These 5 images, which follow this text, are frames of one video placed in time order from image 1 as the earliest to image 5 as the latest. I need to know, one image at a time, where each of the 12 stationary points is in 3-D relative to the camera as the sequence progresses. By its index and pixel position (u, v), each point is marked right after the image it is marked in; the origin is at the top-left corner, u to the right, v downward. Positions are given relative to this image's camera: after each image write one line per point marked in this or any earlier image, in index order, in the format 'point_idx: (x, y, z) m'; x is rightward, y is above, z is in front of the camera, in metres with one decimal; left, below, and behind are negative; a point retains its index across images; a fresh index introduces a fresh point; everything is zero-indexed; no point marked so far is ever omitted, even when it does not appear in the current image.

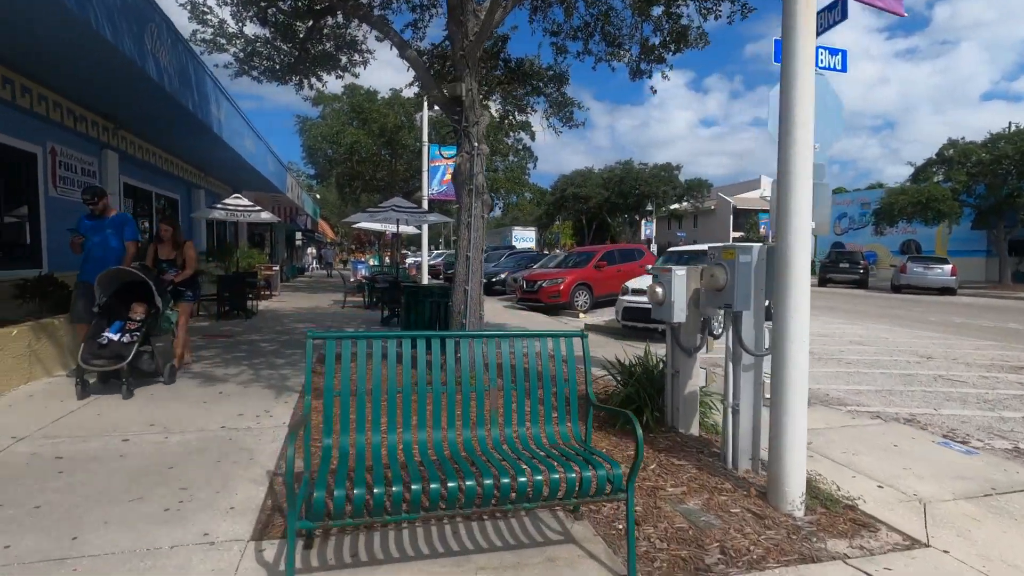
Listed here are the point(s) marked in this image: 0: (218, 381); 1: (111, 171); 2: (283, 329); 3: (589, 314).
0: (-3.6, -1.2, +6.5) m
1: (-7.4, +2.2, +9.9) m
2: (-5.0, -0.9, +11.6) m
3: (+2.5, -0.8, +17.1) m
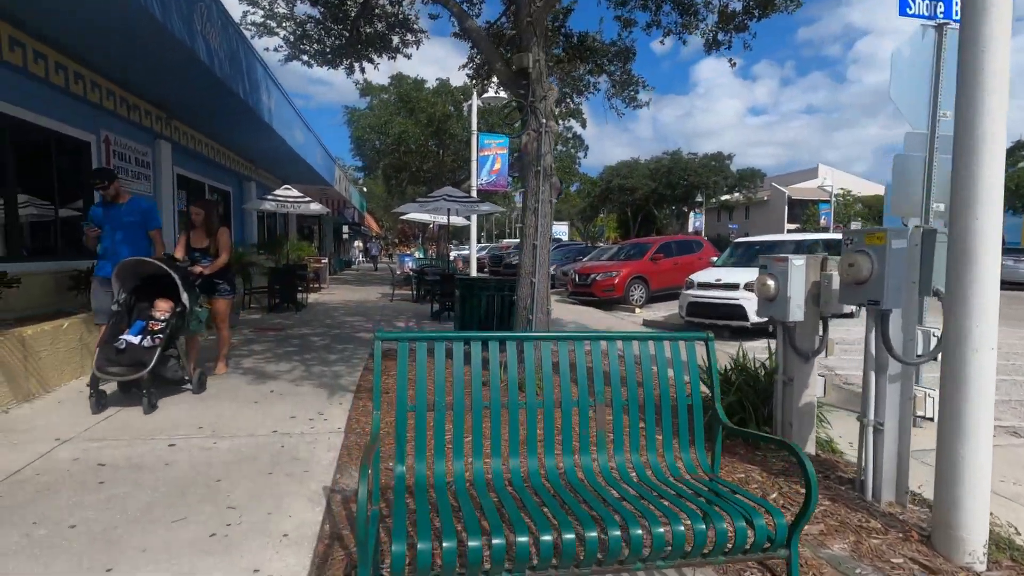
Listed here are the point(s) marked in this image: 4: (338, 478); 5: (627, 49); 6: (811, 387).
0: (-2.8, -1.1, +6.2) m
1: (-6.3, +2.3, +9.7) m
2: (-3.8, -0.7, +11.3) m
3: (+4.1, -0.6, +16.2) m
4: (-1.2, -1.3, +3.7) m
5: (+2.0, +4.2, +9.4) m
6: (+2.3, -0.8, +4.2) m
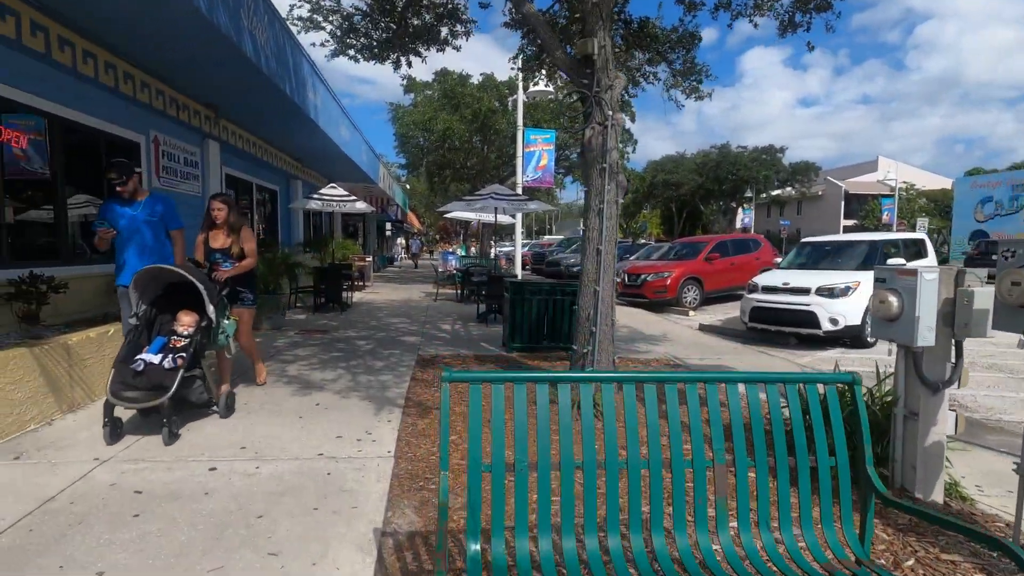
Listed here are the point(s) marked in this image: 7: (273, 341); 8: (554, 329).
0: (-2.2, -1.1, +5.9) m
1: (-5.4, +2.3, +9.7) m
2: (-2.8, -0.7, +11.1) m
3: (+5.4, -0.7, +15.4) m
4: (-0.8, -1.4, +3.3) m
5: (+2.9, +4.1, +8.7) m
6: (+2.8, -0.9, +3.5) m
7: (-3.9, -0.9, +8.9) m
8: (+0.7, -0.6, +8.4) m
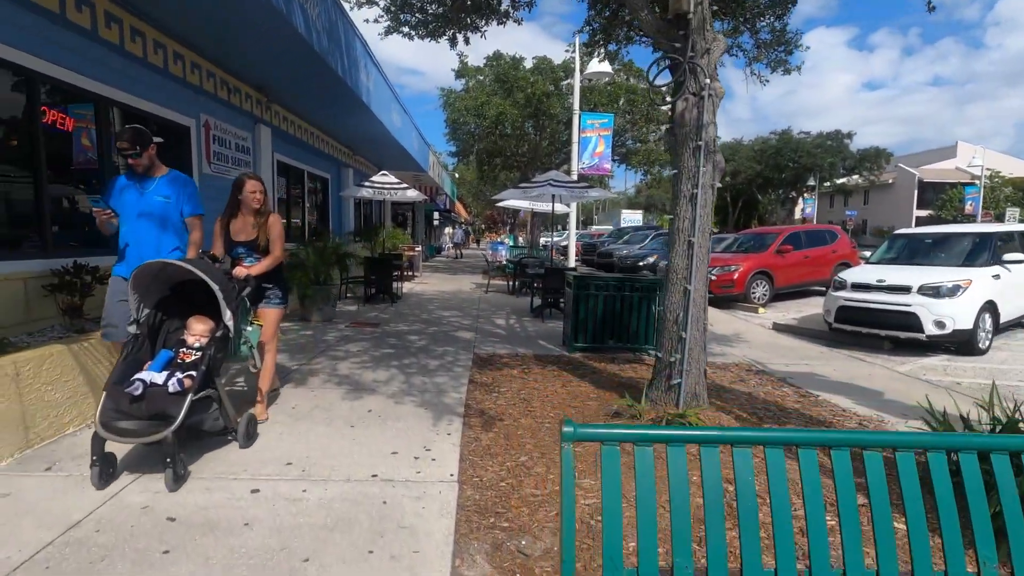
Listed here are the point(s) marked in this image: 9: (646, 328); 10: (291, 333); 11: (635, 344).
0: (-1.5, -1.1, +5.4) m
1: (-4.4, +2.5, +9.4) m
2: (-1.6, -0.6, +10.6) m
3: (+6.9, -0.6, +14.3) m
4: (-0.3, -1.4, +2.7) m
5: (+3.9, +4.2, +7.7) m
6: (+3.3, -0.9, +2.6) m
7: (-3.0, -0.7, +8.5) m
8: (+1.6, -0.6, +7.7) m
9: (+1.9, -0.6, +7.7) m
10: (-3.5, -0.7, +8.5) m
11: (+1.8, -0.8, +7.7) m
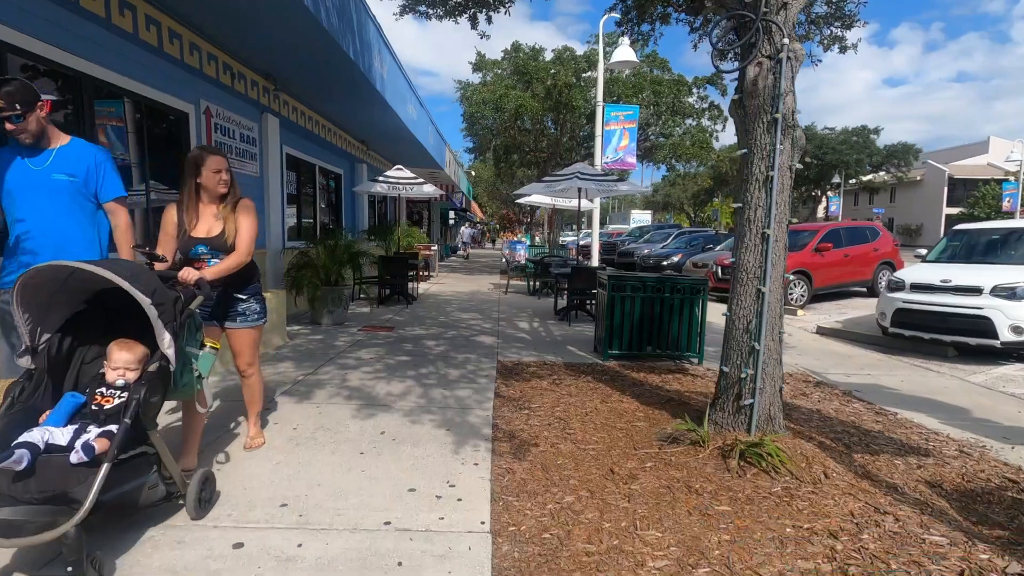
0: (-1.2, -1.1, +4.7) m
1: (-4.0, +2.5, +8.8) m
2: (-1.2, -0.6, +10.0) m
3: (+7.4, -0.6, +13.4) m
4: (-0.1, -1.4, +2.0) m
5: (+4.2, +4.2, +6.9) m
6: (+3.5, -0.9, +1.8) m
7: (-2.6, -0.8, +7.9) m
8: (+1.9, -0.6, +6.9) m
9: (+2.3, -0.6, +7.0) m
10: (-3.1, -0.7, +7.8) m
11: (+2.1, -0.8, +7.0) m
